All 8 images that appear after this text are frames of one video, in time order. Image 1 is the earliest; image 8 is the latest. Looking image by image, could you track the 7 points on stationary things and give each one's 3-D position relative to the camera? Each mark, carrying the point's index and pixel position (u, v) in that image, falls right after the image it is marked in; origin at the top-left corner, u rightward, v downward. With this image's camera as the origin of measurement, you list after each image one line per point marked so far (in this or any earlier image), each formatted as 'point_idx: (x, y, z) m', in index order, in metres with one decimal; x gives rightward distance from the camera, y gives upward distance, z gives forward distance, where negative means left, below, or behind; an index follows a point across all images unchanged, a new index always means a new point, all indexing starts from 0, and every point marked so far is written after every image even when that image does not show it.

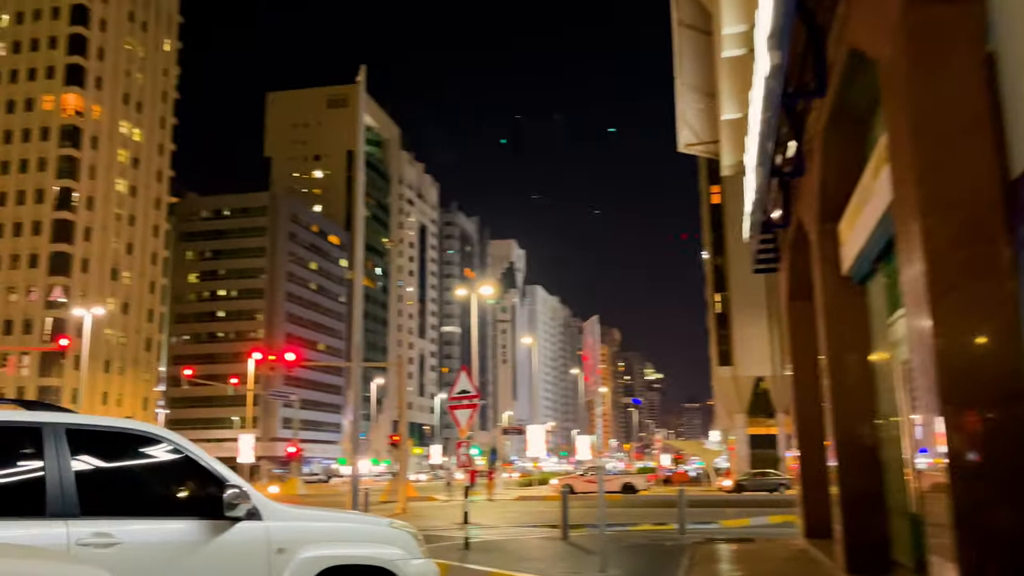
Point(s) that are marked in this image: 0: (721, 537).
0: (+4.3, -5.1, +17.9) m
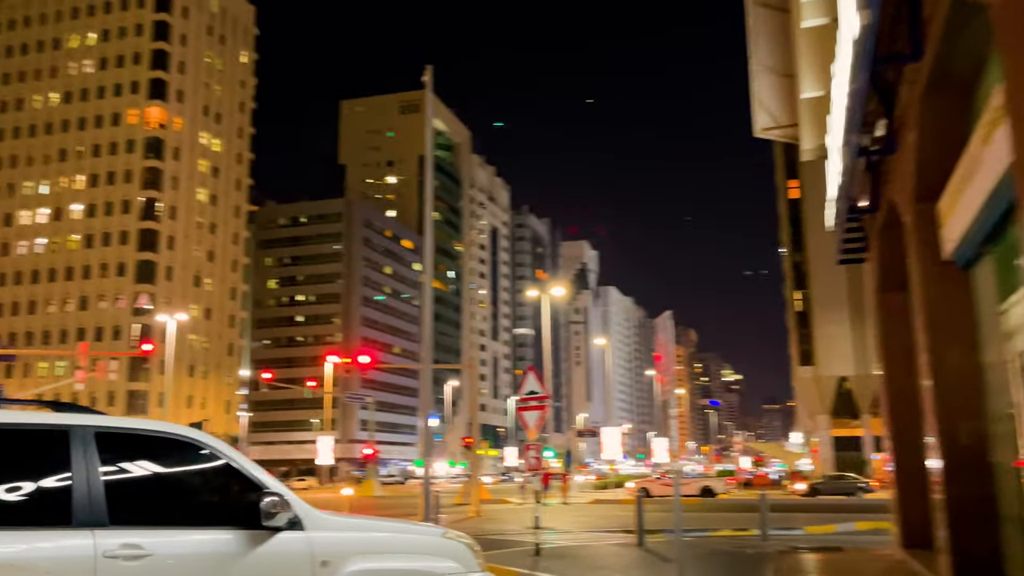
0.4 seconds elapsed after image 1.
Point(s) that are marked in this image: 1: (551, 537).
0: (+5.7, -5.0, +17.0) m
1: (+0.9, -5.5, +19.4) m
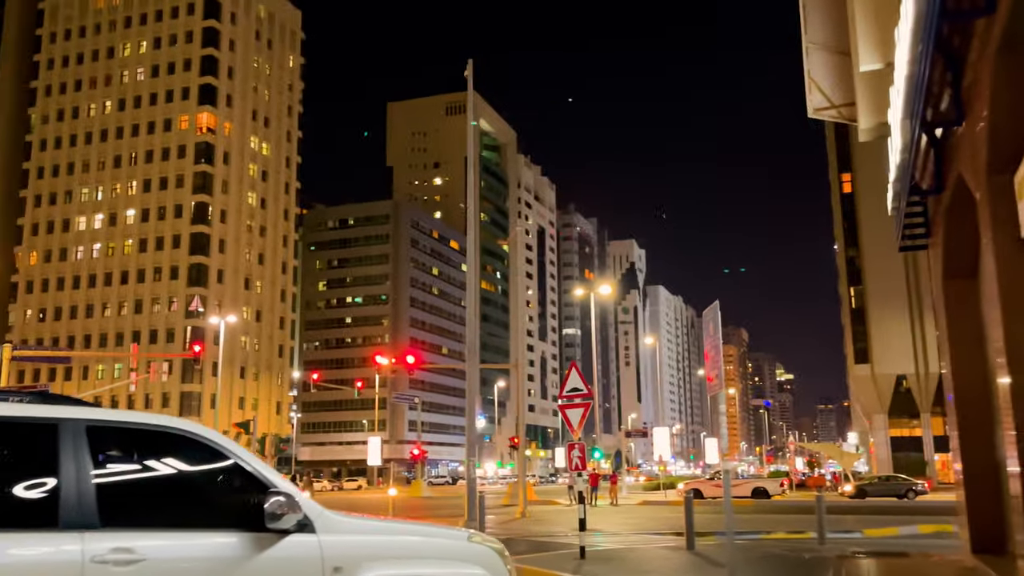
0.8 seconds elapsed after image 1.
0: (+6.5, -4.8, +16.2) m
1: (+1.9, -5.4, +18.9) m
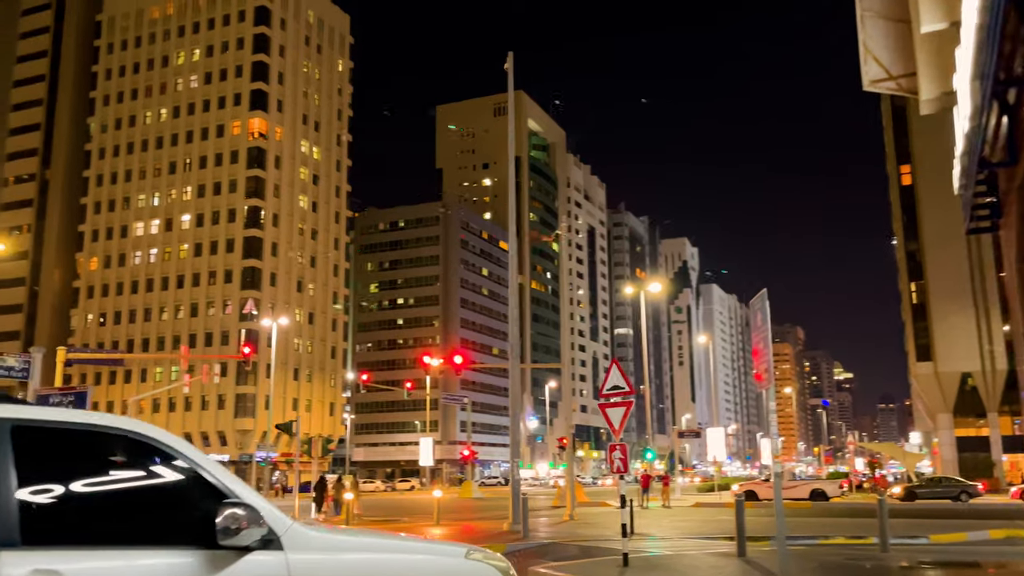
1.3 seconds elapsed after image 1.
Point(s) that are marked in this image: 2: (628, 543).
0: (+7.3, -4.6, +15.2) m
1: (+2.8, -5.3, +18.2) m
2: (+2.4, -5.4, +18.7) m
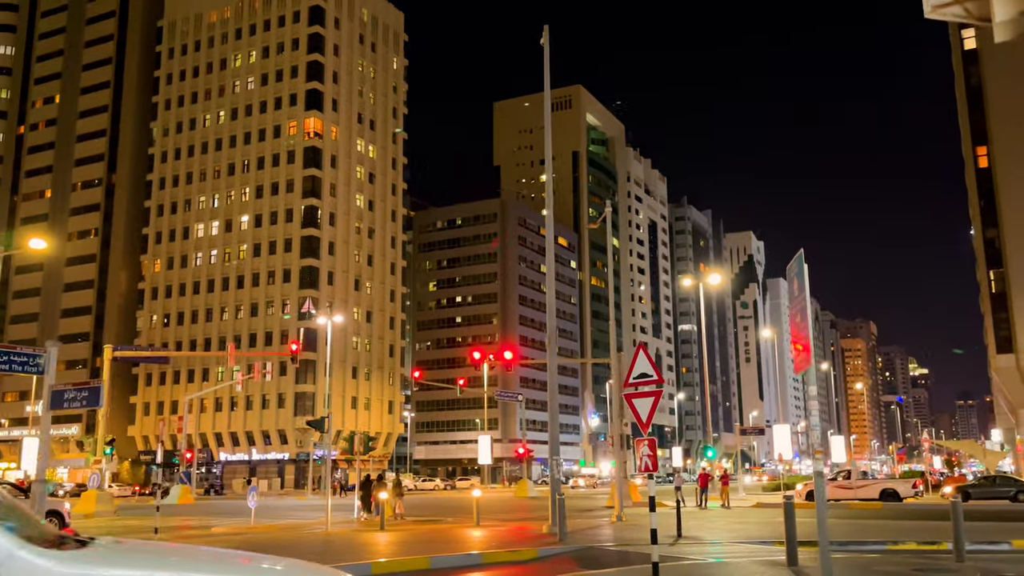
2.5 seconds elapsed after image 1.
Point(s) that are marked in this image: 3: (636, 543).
0: (+7.7, -4.3, +13.5) m
1: (+3.4, -5.0, +16.7) m
2: (+3.1, -5.1, +17.2) m
3: (+2.9, -5.7, +19.7) m
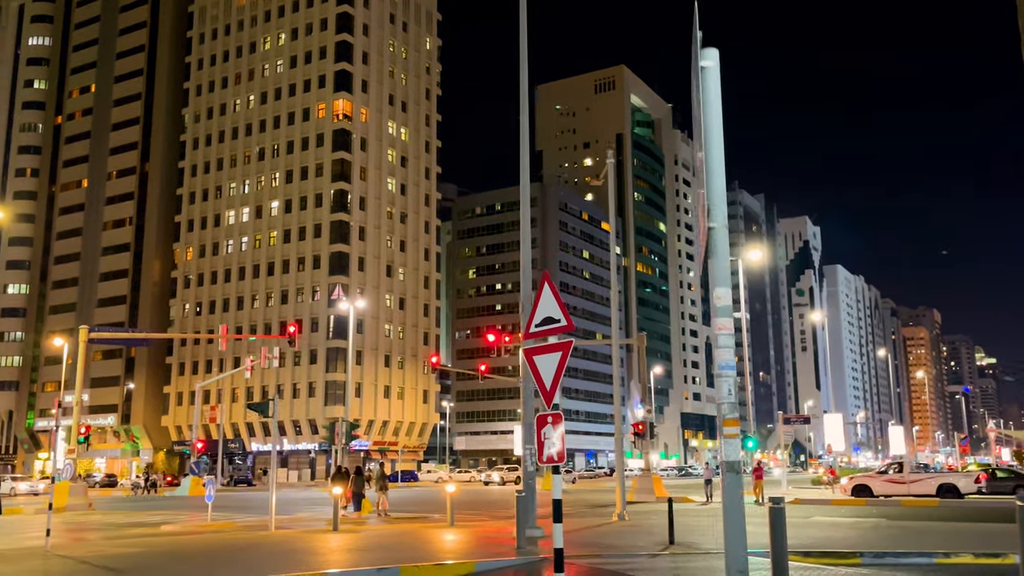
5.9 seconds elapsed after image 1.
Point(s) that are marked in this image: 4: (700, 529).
0: (+6.6, -3.4, +9.6) m
1: (+2.5, -4.1, +13.2) m
2: (+2.3, -4.2, +13.7) m
3: (+2.1, -4.8, +16.2) m
4: (+4.2, -5.4, +19.7) m
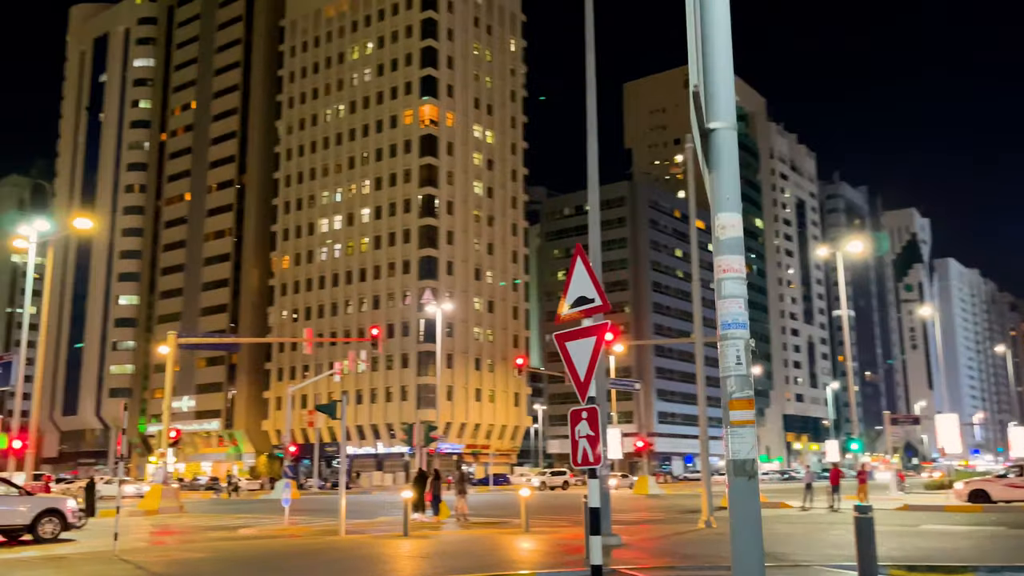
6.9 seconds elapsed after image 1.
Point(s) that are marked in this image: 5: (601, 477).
0: (+7.1, -3.1, +7.9) m
1: (+3.4, -3.9, +11.9) m
2: (+3.2, -4.0, +12.4) m
3: (+3.4, -4.6, +14.9) m
4: (+5.8, -5.2, +18.2) m
5: (+1.7, -3.4, +16.3) m
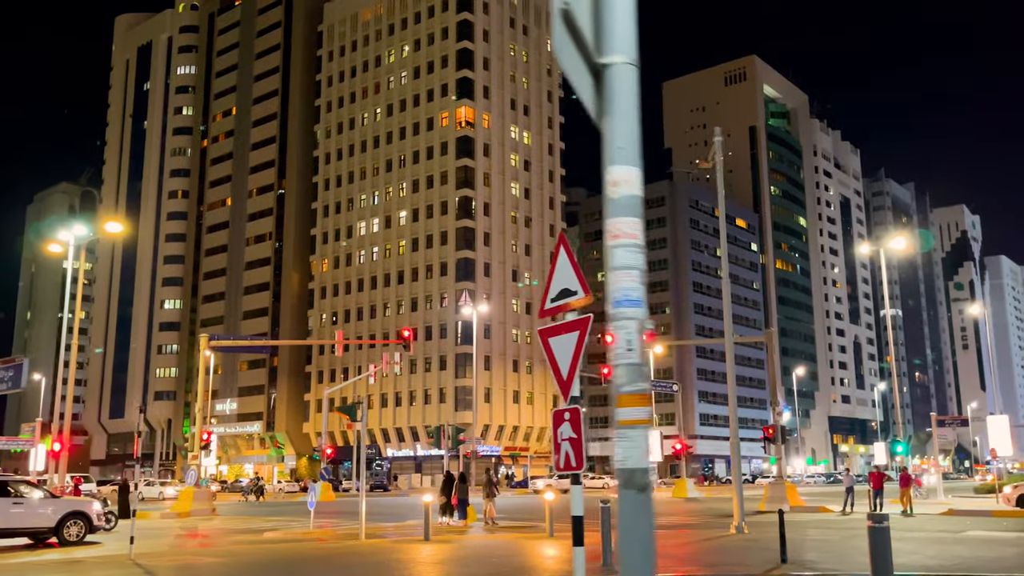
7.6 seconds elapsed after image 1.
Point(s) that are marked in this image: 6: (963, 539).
0: (+7.0, -3.0, +7.2) m
1: (+3.6, -3.8, +11.3) m
2: (+3.4, -4.0, +11.9) m
3: (+3.7, -4.5, +14.3) m
4: (+6.3, -5.1, +17.5) m
5: (+2.0, -3.4, +15.8) m
6: (+9.7, -5.4, +19.3) m
